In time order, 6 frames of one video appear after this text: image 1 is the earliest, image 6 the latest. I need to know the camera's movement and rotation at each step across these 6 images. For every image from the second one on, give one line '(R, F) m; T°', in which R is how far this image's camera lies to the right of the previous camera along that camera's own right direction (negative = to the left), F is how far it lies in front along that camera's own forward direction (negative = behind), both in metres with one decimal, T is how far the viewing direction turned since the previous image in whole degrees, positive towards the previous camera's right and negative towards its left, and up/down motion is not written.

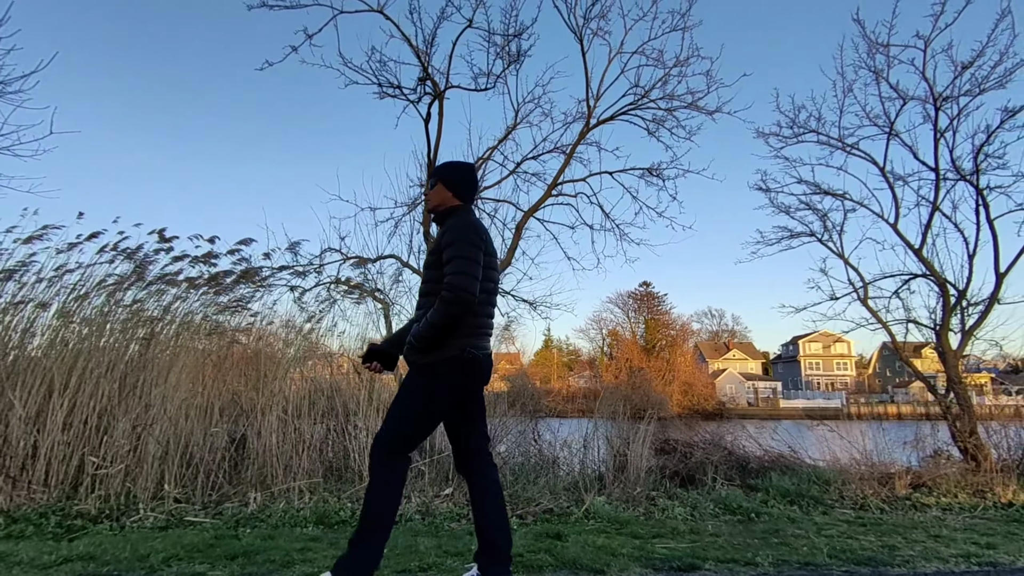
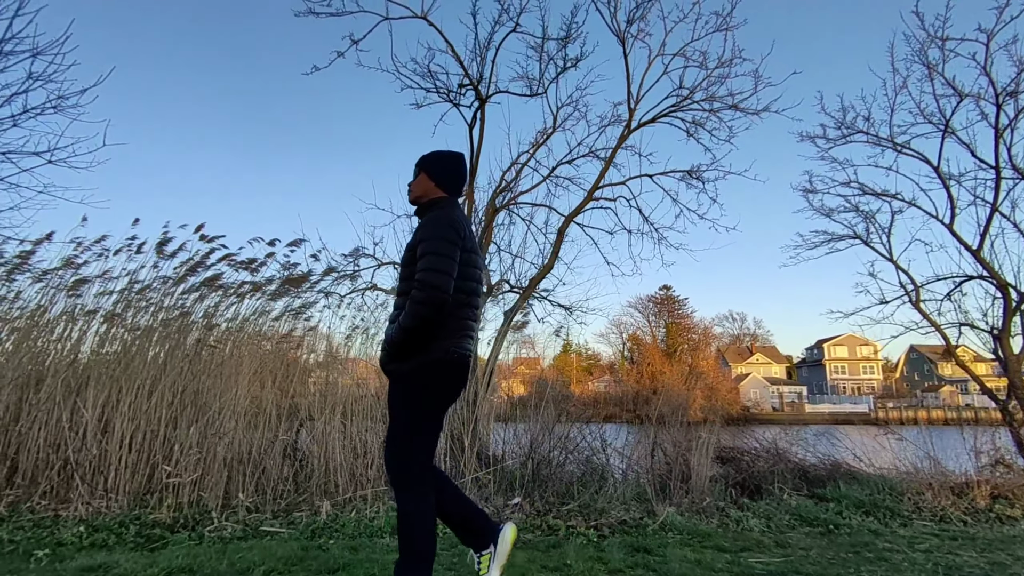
(-0.4, +0.1) m; -2°
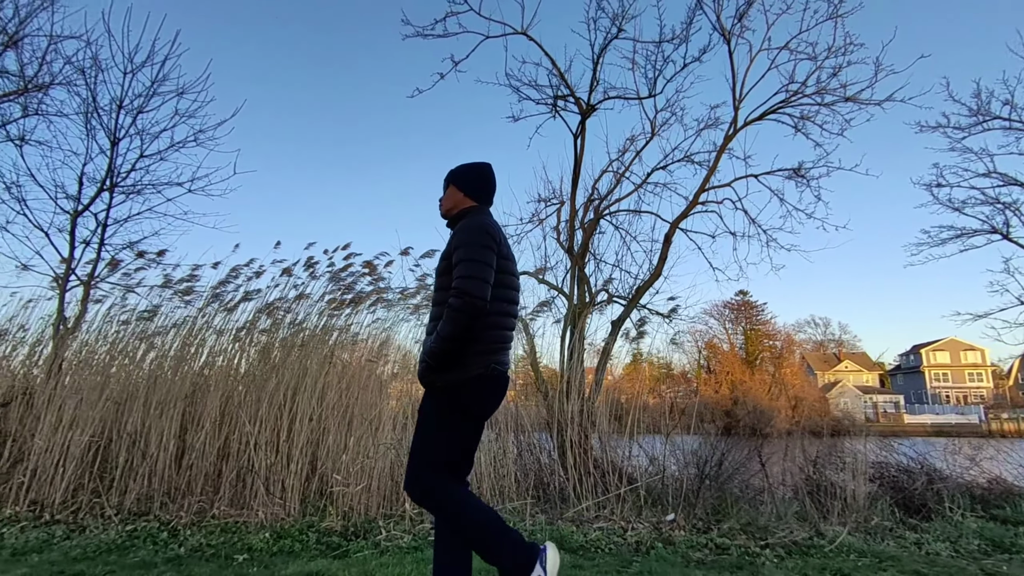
(-0.6, 0.0) m; -7°
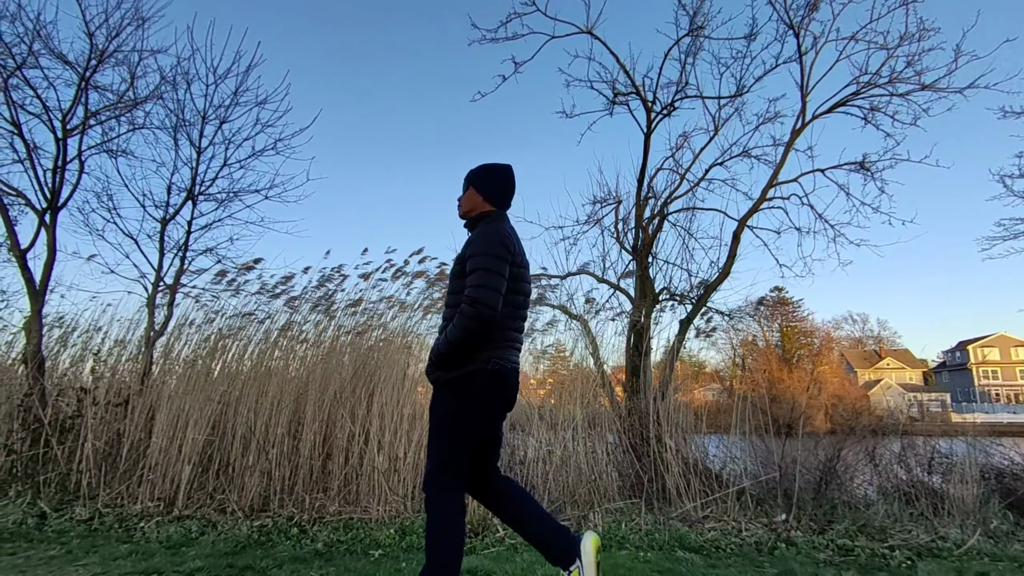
(-0.6, -0.1) m; -3°
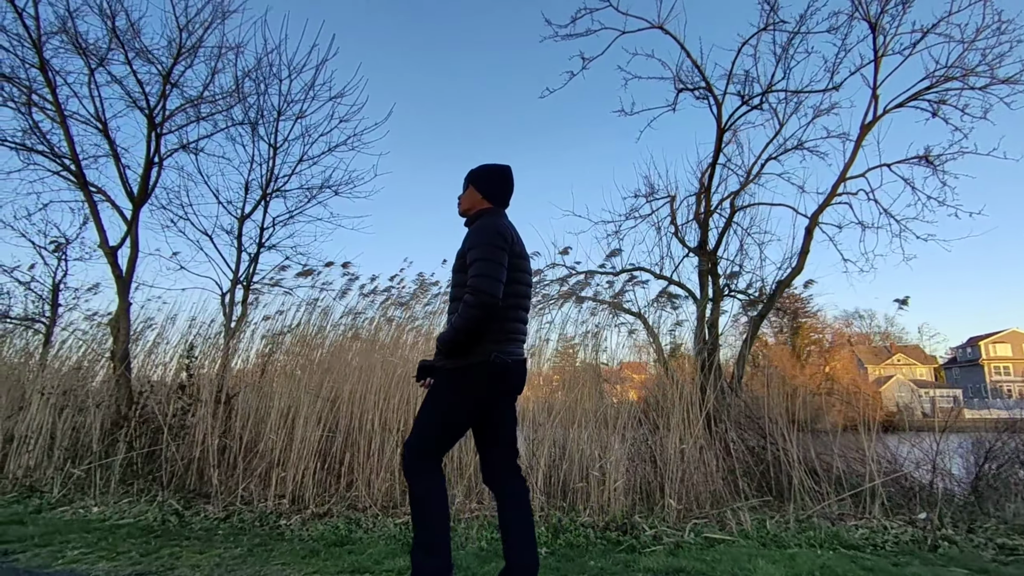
(-1.0, 0.0) m; 0°
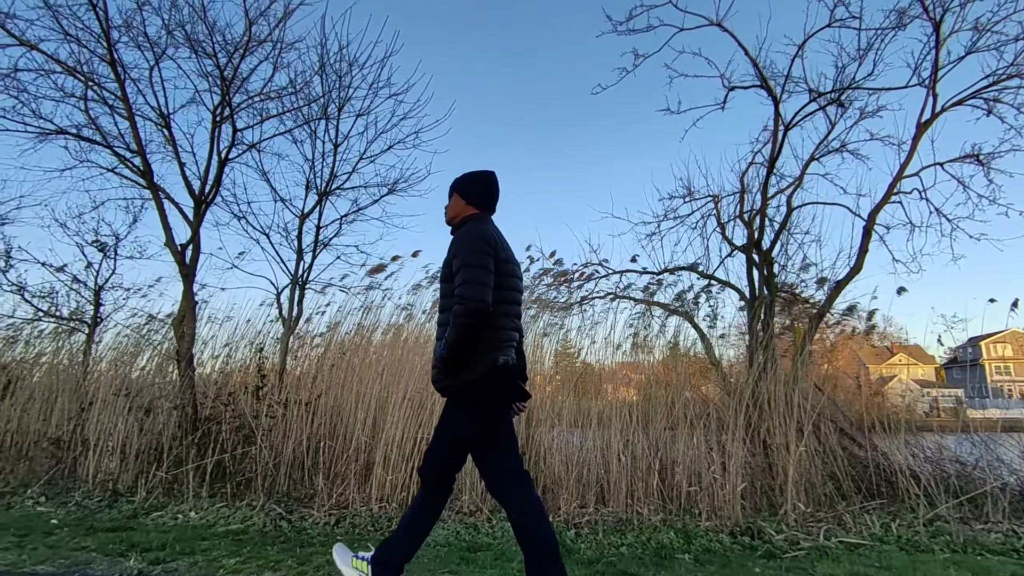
(-0.9, +0.1) m; 0°
